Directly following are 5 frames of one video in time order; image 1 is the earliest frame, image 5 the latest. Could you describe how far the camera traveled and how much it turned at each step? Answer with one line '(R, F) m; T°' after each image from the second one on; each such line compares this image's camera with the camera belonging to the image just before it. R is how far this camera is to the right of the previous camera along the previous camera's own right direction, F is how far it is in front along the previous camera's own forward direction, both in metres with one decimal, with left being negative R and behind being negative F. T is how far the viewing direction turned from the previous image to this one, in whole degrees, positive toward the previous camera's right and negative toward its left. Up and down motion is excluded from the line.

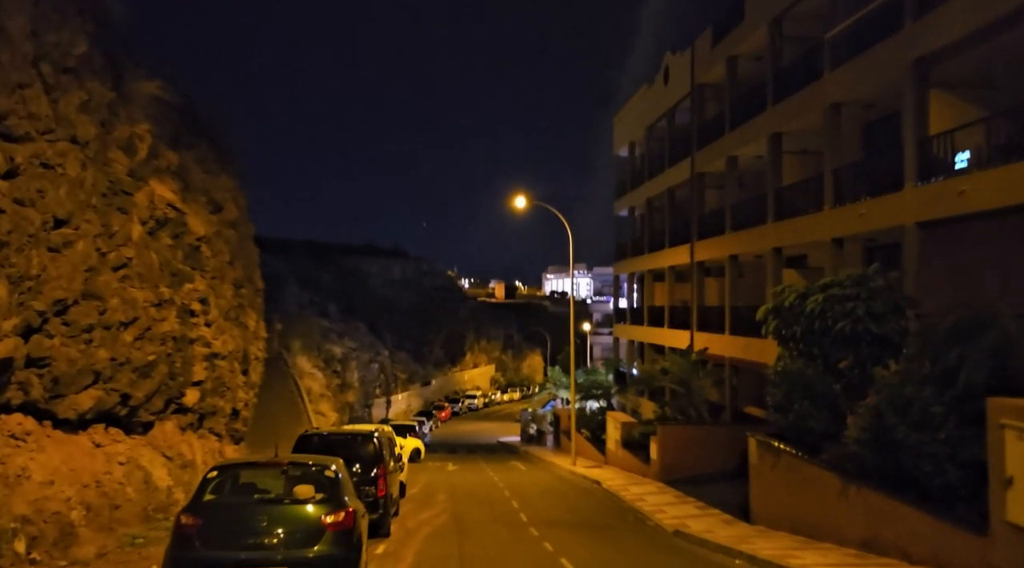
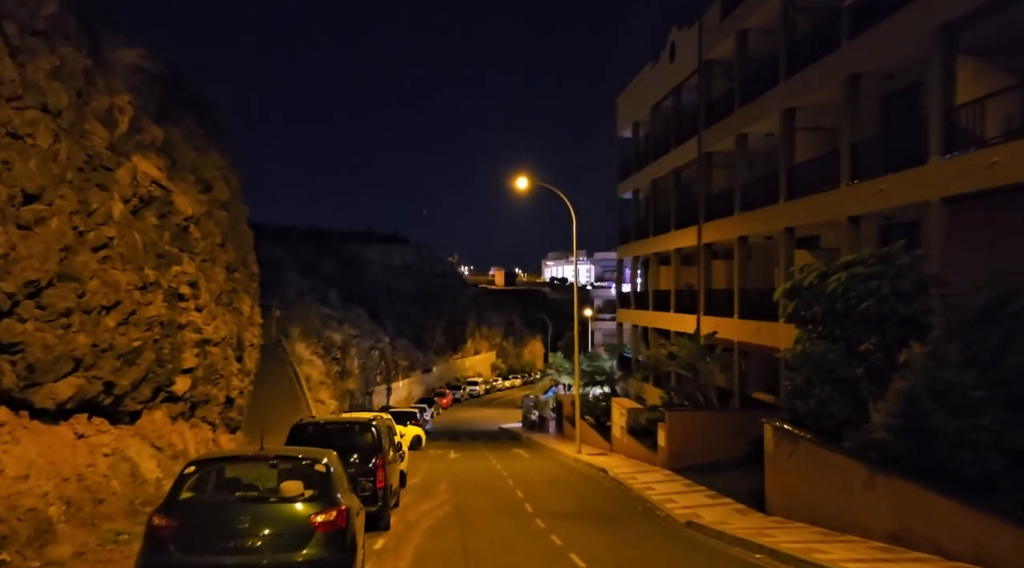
(-0.1, +0.8) m; 0°
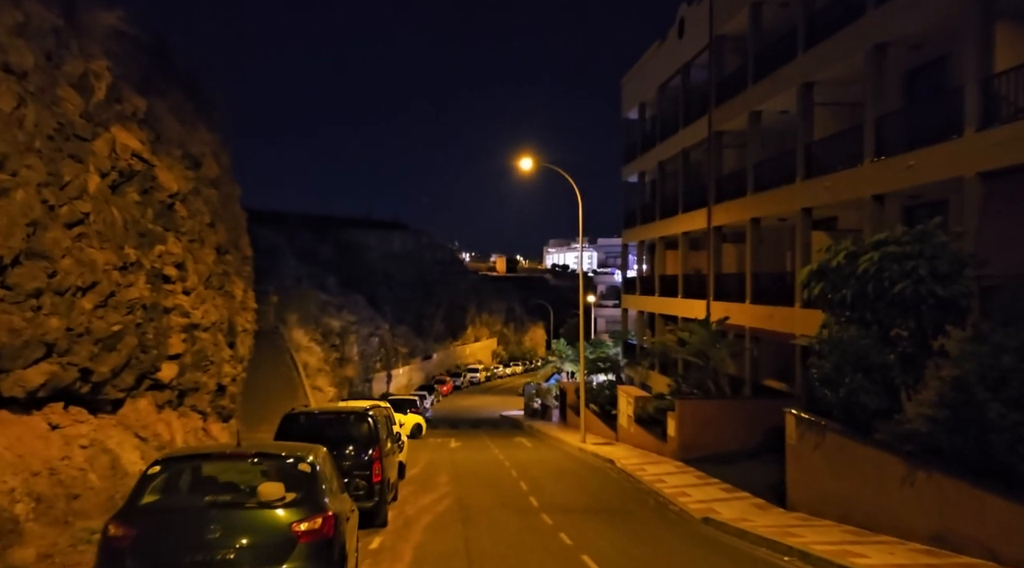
(-0.1, +1.0) m; 0°
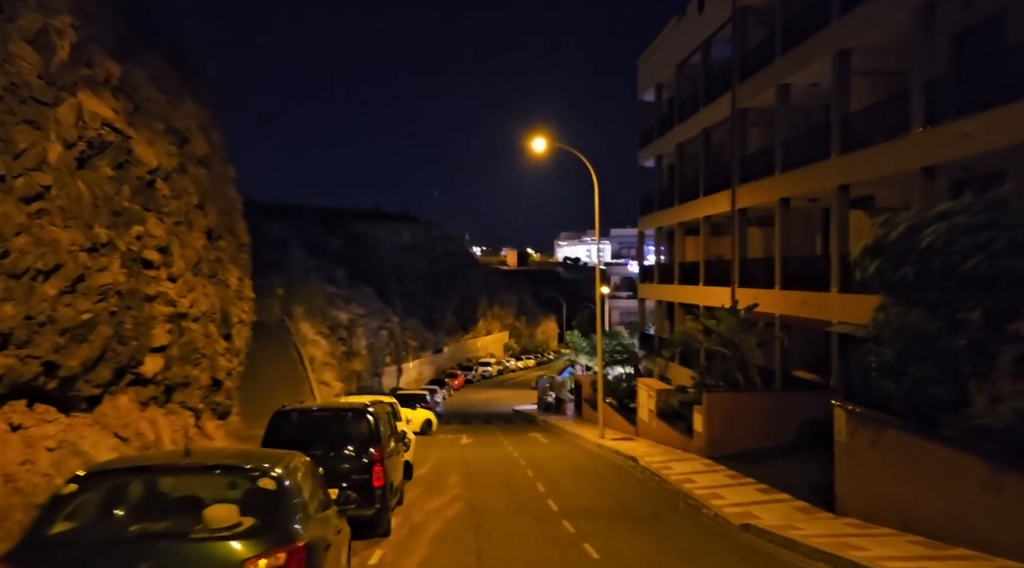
(-0.1, +1.6) m; -1°
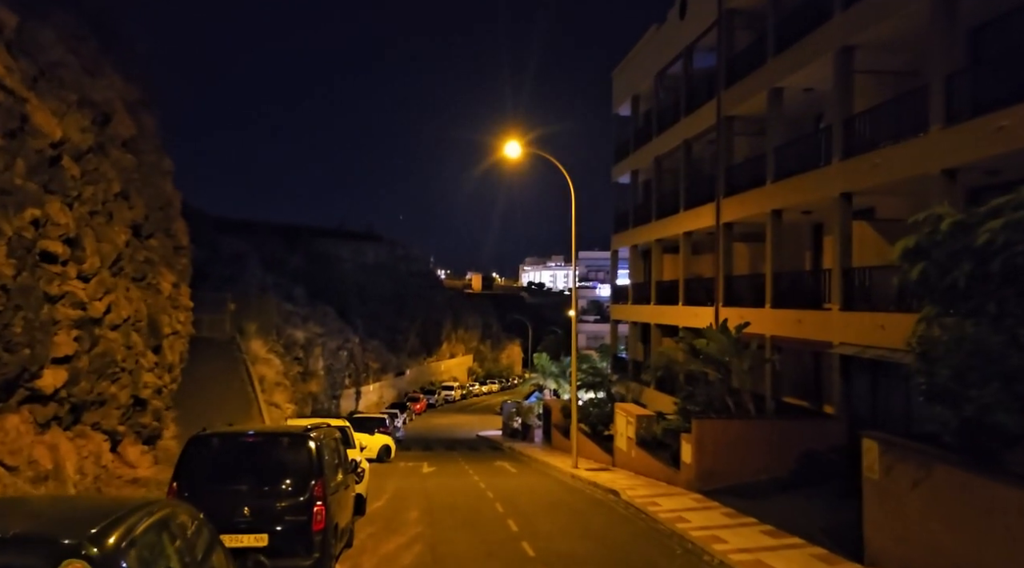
(-0.1, +2.2) m; +2°
